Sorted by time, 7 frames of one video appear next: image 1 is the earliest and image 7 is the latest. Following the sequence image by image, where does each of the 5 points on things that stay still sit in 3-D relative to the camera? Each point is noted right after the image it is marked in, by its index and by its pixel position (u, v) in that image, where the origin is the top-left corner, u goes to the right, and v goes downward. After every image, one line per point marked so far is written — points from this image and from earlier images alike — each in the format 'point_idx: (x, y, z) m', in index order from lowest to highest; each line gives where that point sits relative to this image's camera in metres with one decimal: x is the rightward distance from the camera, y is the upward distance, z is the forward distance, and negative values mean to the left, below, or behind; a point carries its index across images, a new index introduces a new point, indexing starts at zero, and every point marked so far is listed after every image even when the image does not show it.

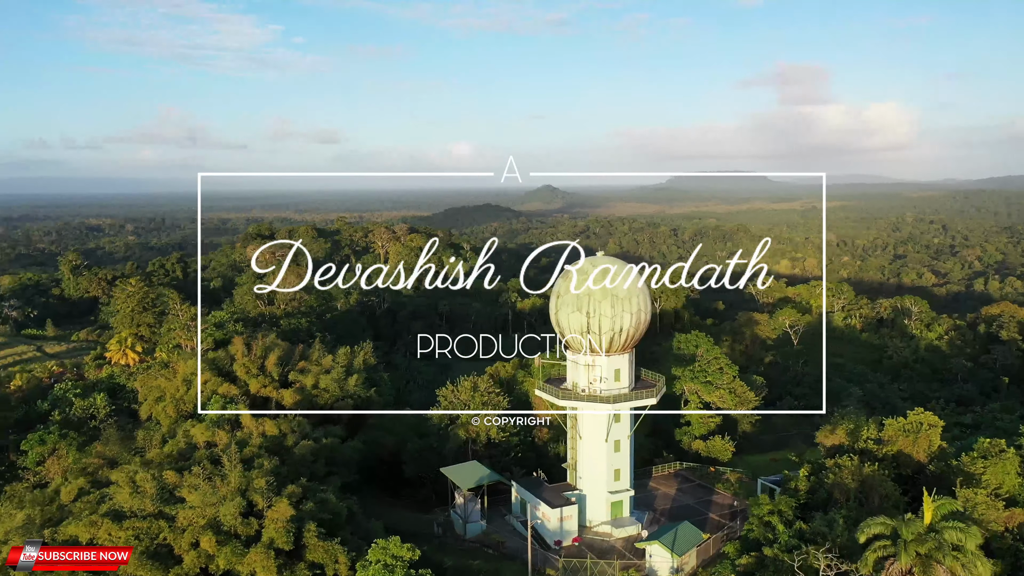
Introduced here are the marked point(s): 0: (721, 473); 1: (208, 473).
0: (+3.8, -3.4, +15.1) m
1: (-4.2, -2.5, +11.1) m
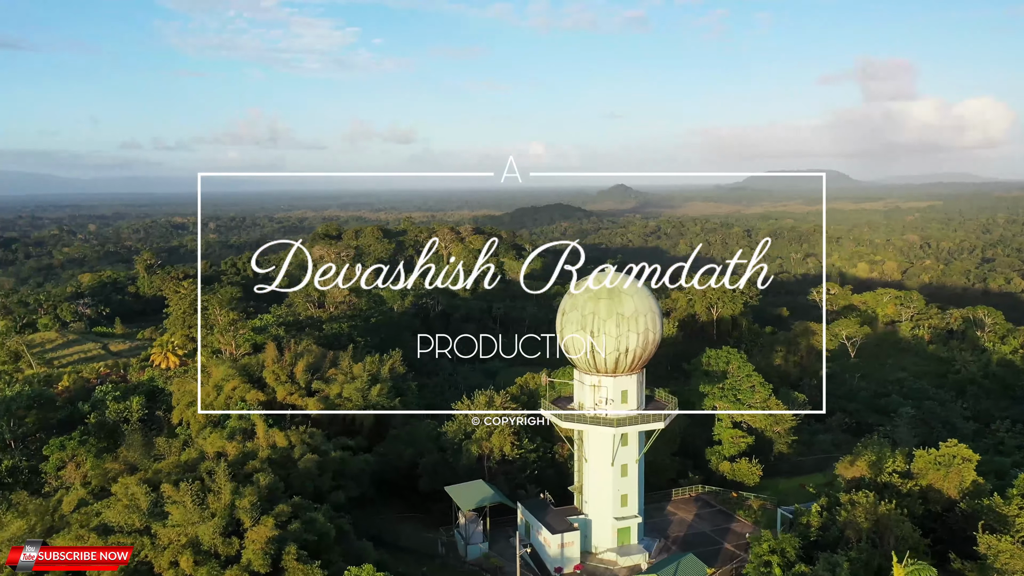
0: (+4.1, -3.7, +14.4) m
1: (-4.3, -2.7, +11.1) m
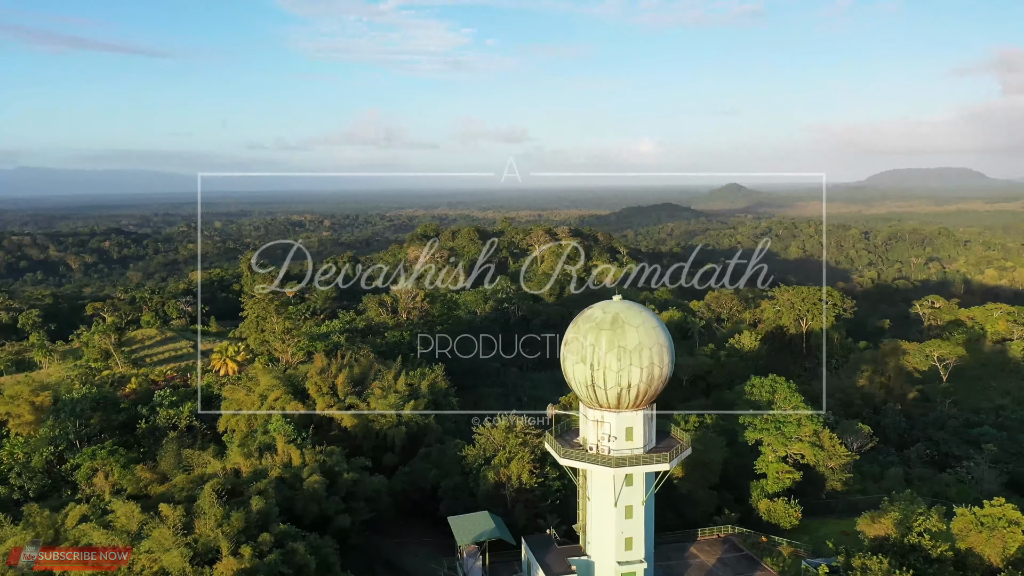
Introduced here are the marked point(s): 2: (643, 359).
0: (+4.3, -4.1, +13.3) m
1: (-4.4, -3.0, +11.1) m
2: (+1.7, -0.9, +10.9) m
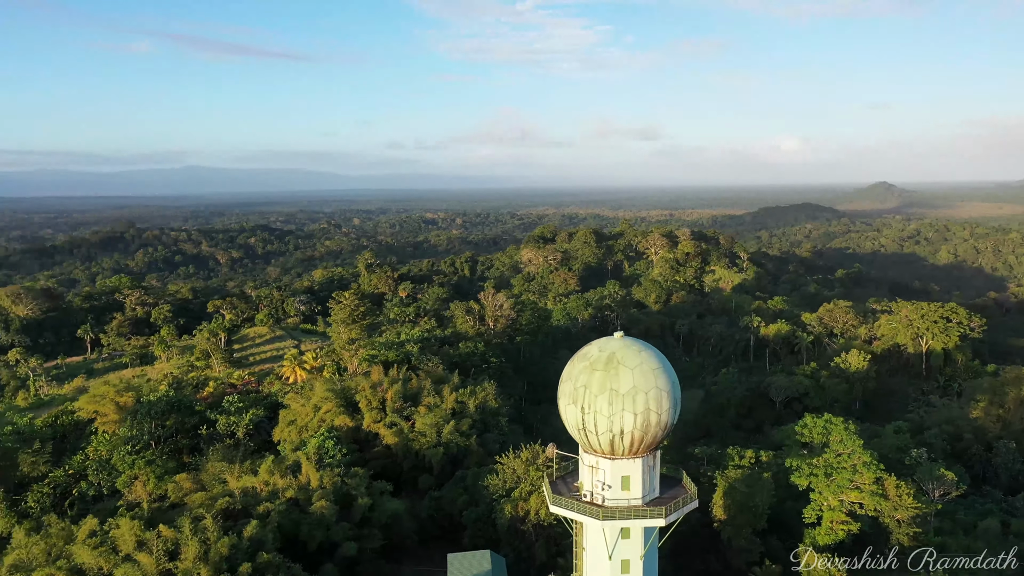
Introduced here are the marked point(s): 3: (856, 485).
0: (+4.3, -4.6, +12.0) m
1: (-4.6, -3.4, +11.2) m
2: (+1.5, -1.4, +10.1) m
3: (+5.8, -3.4, +14.0) m
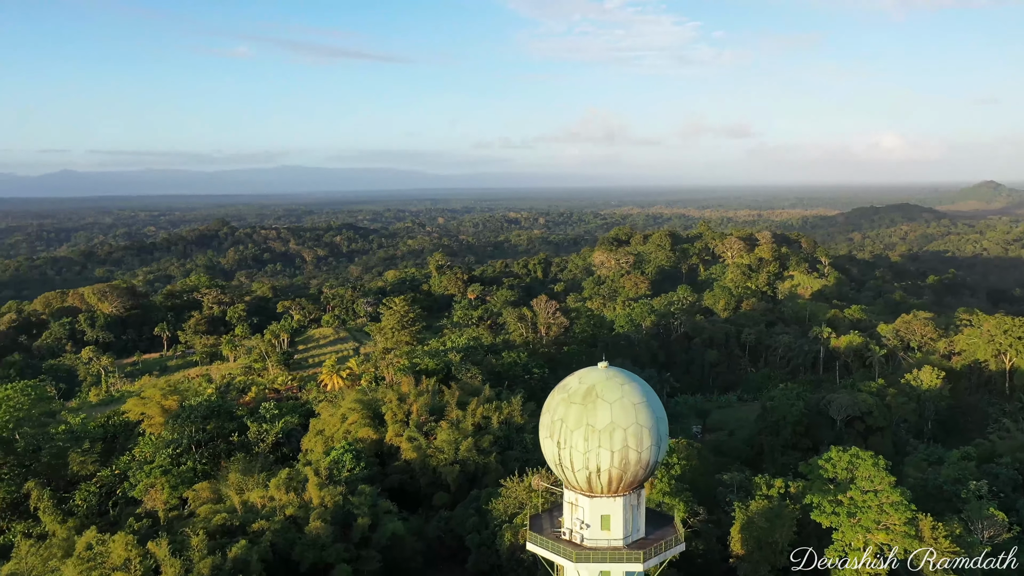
0: (+4.1, -5.0, +11.2) m
1: (-4.8, -3.6, +11.3) m
2: (+1.2, -1.8, +9.5) m
3: (+5.8, -3.8, +13.0) m
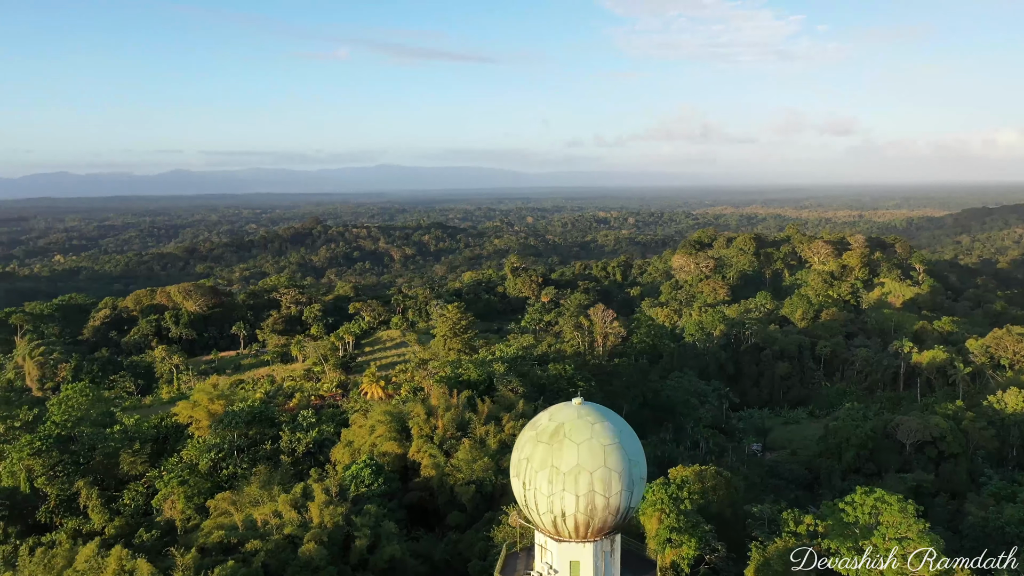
0: (+3.8, -5.4, +10.3) m
1: (-5.0, -3.9, +11.4) m
2: (+0.7, -2.1, +8.9) m
3: (+5.7, -4.2, +11.9) m
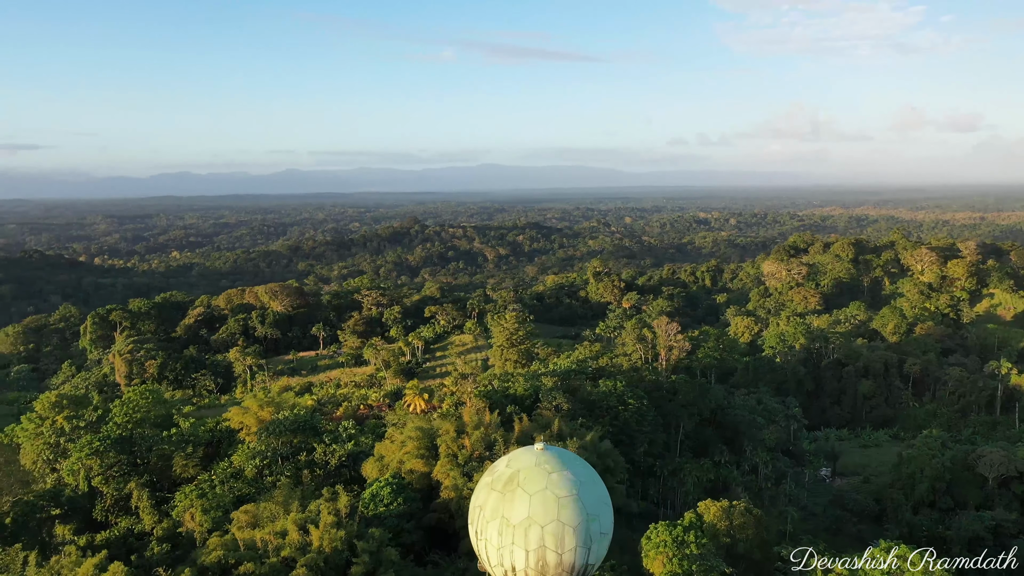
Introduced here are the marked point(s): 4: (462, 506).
0: (+3.3, -5.9, +9.3) m
1: (-5.3, -4.2, +11.5) m
2: (+0.2, -2.6, +8.4) m
3: (+5.4, -4.7, +10.7) m
4: (-1.0, -4.4, +16.7) m
